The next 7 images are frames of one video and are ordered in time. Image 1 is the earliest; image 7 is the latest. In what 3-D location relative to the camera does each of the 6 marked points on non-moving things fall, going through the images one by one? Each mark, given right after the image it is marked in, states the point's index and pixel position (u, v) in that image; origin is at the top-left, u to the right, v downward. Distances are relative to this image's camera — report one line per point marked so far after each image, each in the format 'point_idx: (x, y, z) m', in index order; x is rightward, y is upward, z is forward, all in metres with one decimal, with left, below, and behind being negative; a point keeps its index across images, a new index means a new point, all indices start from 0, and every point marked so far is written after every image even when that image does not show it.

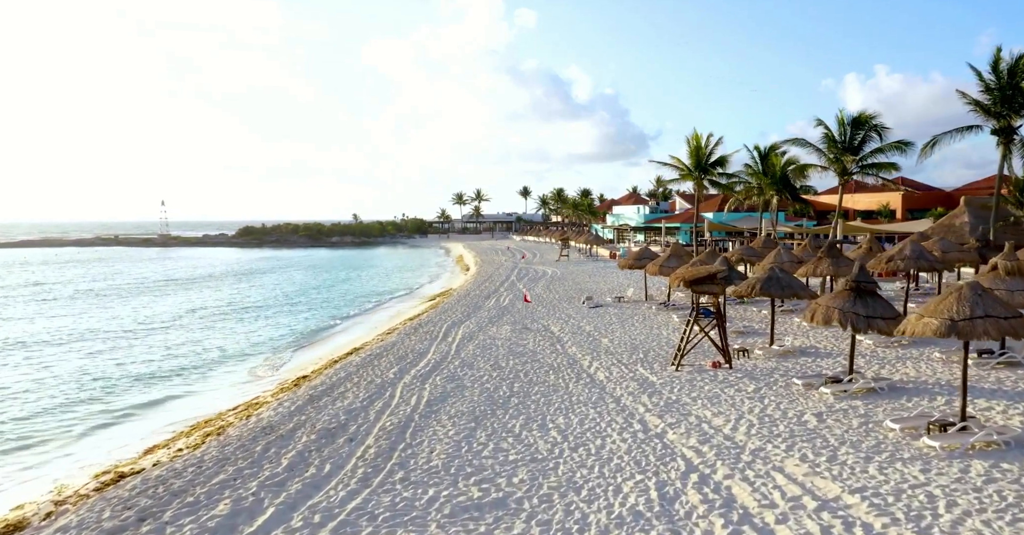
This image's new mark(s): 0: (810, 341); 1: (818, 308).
0: (+6.9, -1.7, +15.5) m
1: (+5.4, -0.7, +11.8) m
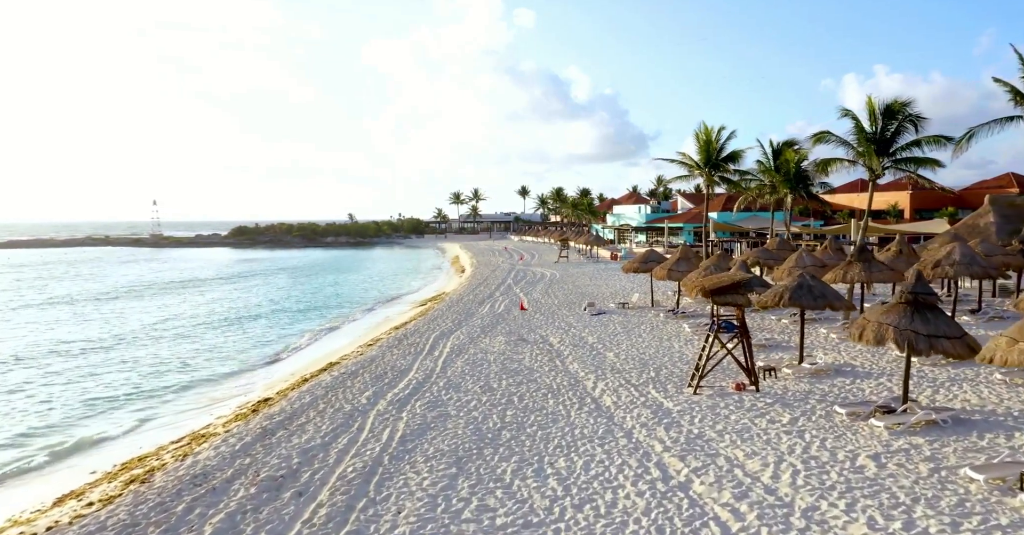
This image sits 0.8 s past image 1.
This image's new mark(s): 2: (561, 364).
0: (+6.8, -1.9, +13.7) m
1: (+5.3, -0.8, +10.0) m
2: (+1.1, -2.1, +14.7) m
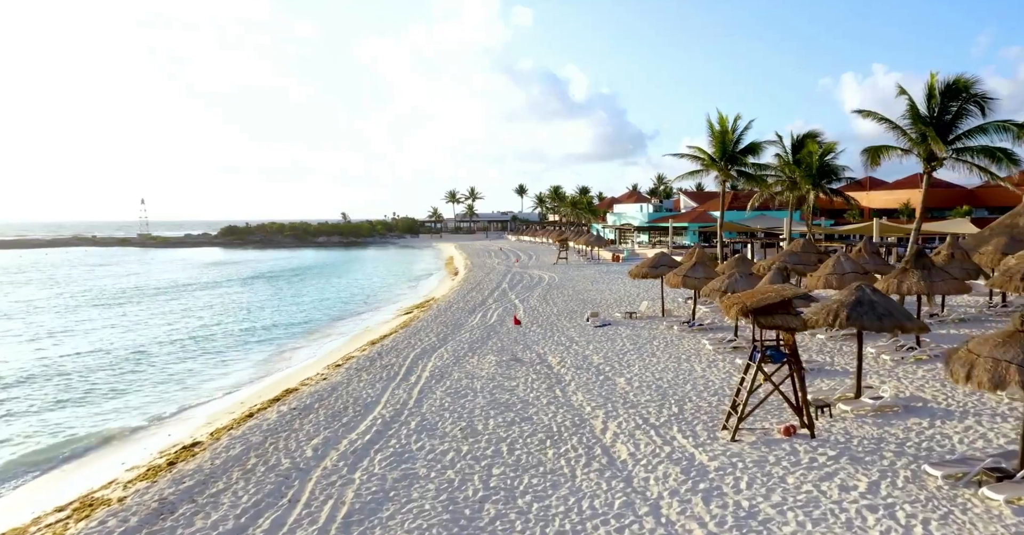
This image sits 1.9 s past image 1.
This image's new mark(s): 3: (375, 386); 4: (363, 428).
0: (+6.6, -2.0, +11.1) m
1: (+5.1, -1.0, +7.4) m
2: (+0.9, -2.3, +12.1) m
3: (-2.6, -2.2, +12.7) m
4: (-2.2, -2.4, +10.0) m
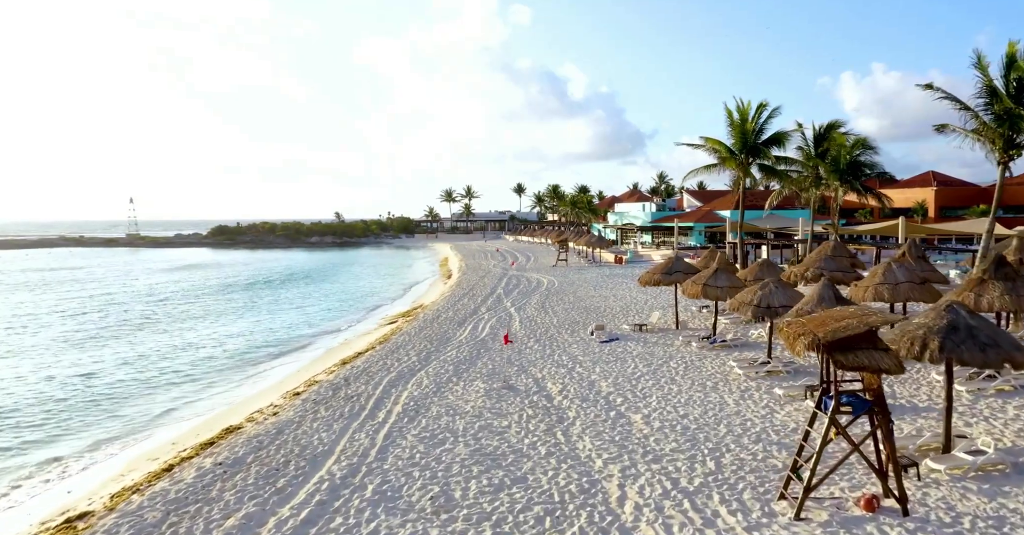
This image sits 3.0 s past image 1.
0: (+6.5, -2.2, +8.7) m
1: (+5.0, -1.2, +5.0) m
2: (+0.8, -2.5, +9.6) m
3: (-2.7, -2.4, +10.2) m
4: (-2.4, -2.6, +7.5) m
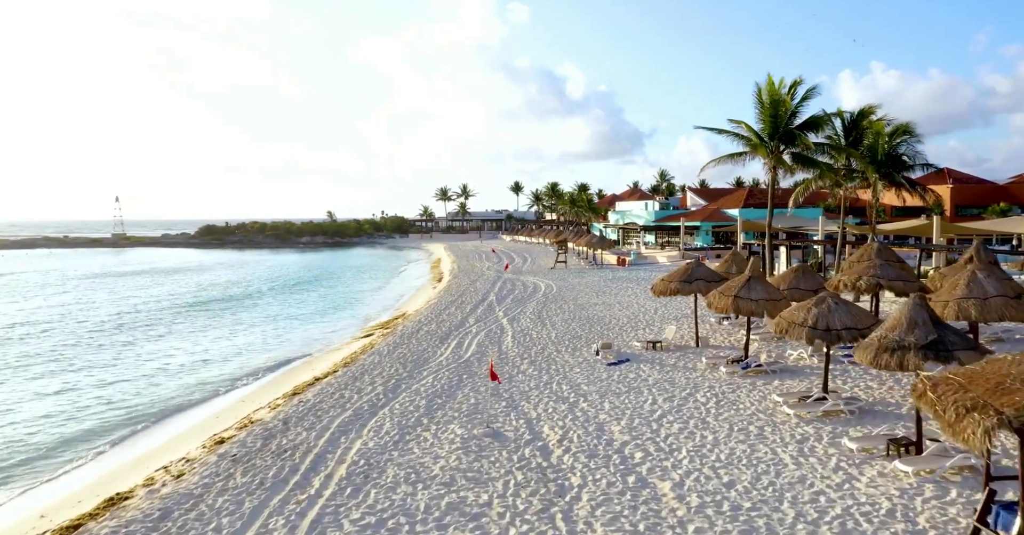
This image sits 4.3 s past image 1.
0: (+6.3, -2.4, +5.8) m
1: (+4.8, -1.4, +2.1) m
2: (+0.6, -2.6, +6.8) m
3: (-2.9, -2.6, +7.3) m
4: (-2.6, -2.8, +4.7) m
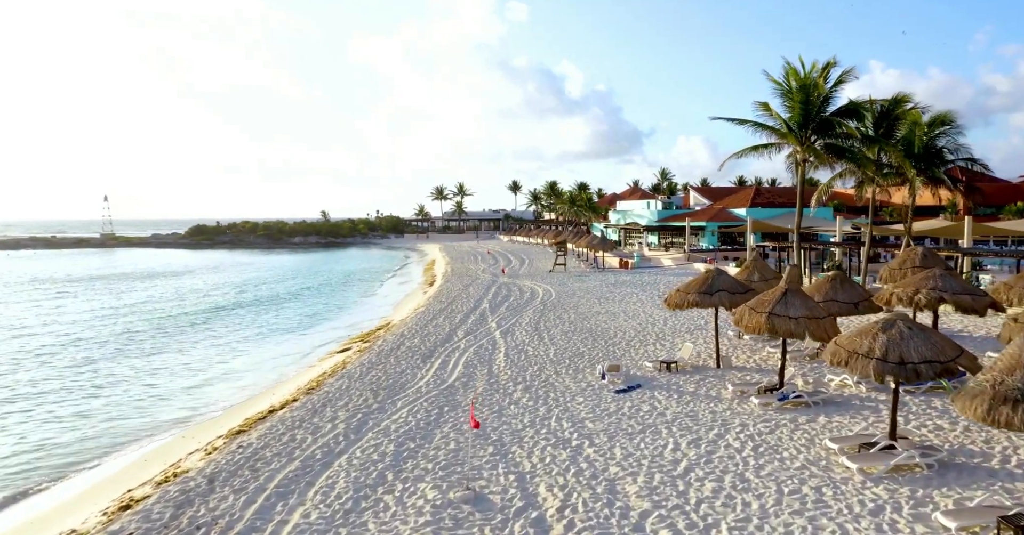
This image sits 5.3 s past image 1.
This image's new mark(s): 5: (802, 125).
0: (+6.1, -2.6, +3.7) m
1: (+4.7, -1.6, -0.1) m
2: (+0.4, -2.8, +4.6) m
3: (-3.1, -2.8, +5.1) m
4: (-2.7, -3.0, +2.5) m
5: (+6.5, +3.2, +15.0) m
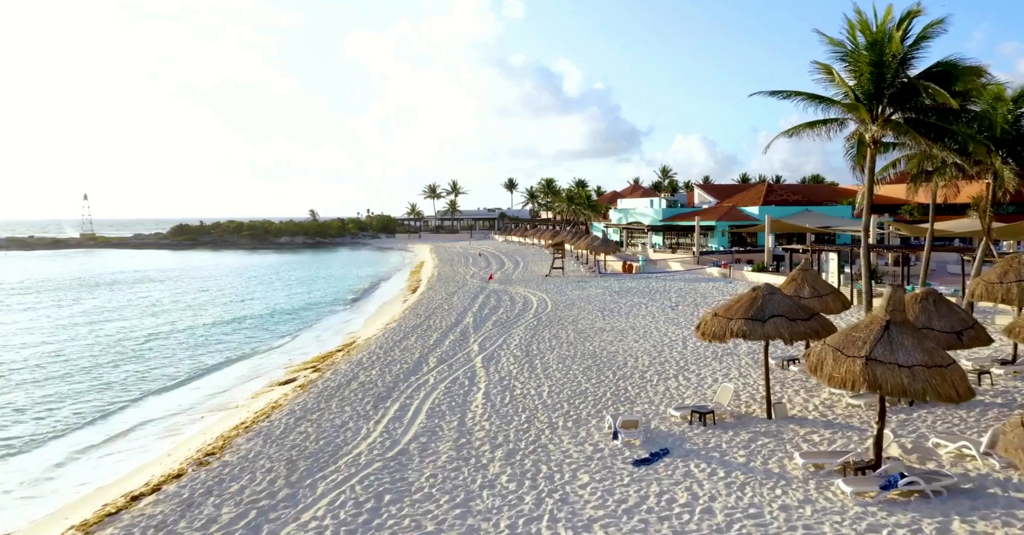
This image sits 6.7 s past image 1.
0: (+5.8, -2.8, +0.1) m
1: (+4.4, -1.8, -3.7) m
2: (+0.1, -3.1, +1.0) m
3: (-3.4, -3.0, +1.5) m
4: (-3.0, -3.2, -1.1) m
5: (+6.1, +3.0, +11.4) m
